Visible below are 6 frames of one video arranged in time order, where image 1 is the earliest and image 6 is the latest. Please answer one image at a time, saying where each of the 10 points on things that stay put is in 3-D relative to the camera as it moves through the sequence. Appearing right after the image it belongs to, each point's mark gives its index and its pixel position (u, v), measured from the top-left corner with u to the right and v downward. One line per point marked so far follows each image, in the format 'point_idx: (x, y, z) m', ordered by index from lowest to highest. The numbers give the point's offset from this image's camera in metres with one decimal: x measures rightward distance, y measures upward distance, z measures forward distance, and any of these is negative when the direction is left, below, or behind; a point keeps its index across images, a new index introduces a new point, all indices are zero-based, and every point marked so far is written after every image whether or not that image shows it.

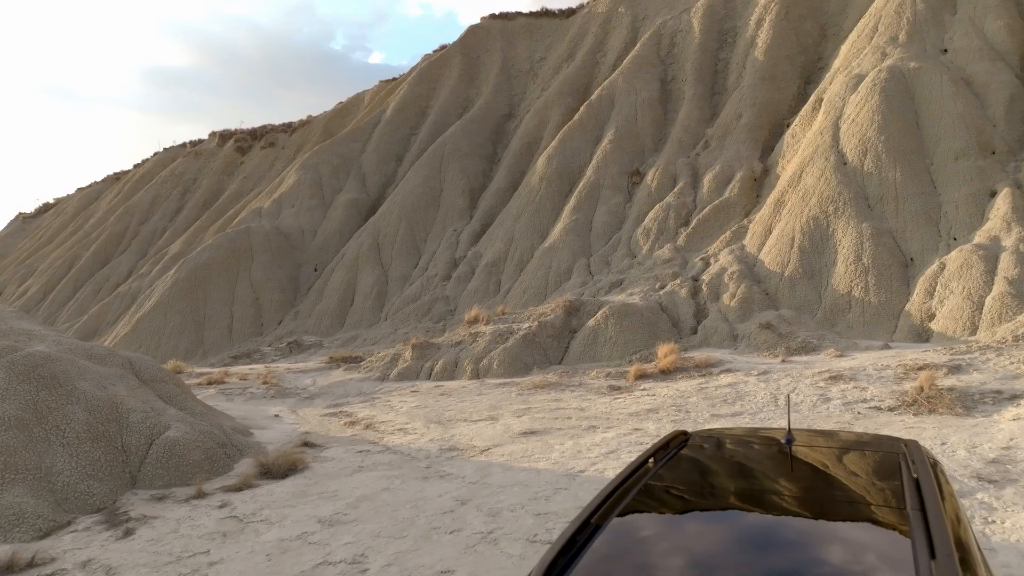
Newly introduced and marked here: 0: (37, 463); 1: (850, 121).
0: (-3.8, -1.4, +7.6) m
1: (+6.7, +3.3, +18.6) m
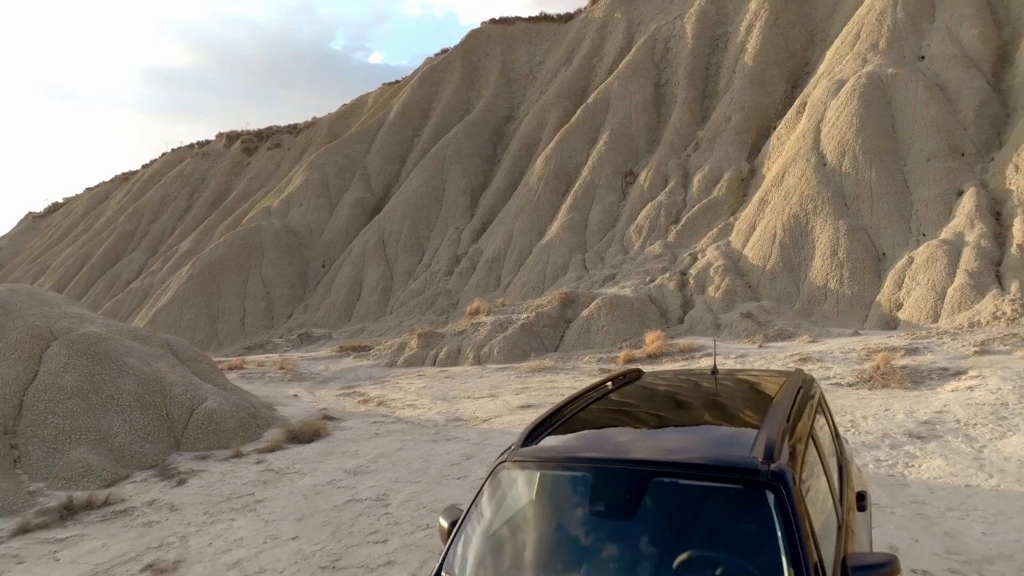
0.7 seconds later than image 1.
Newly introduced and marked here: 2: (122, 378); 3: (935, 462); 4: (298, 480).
0: (-3.8, -1.3, +8.7) m
1: (+6.6, +3.4, +19.8) m
2: (-3.9, -0.9, +9.5) m
3: (+3.1, -1.3, +7.0) m
4: (-1.7, -1.5, +7.7) m
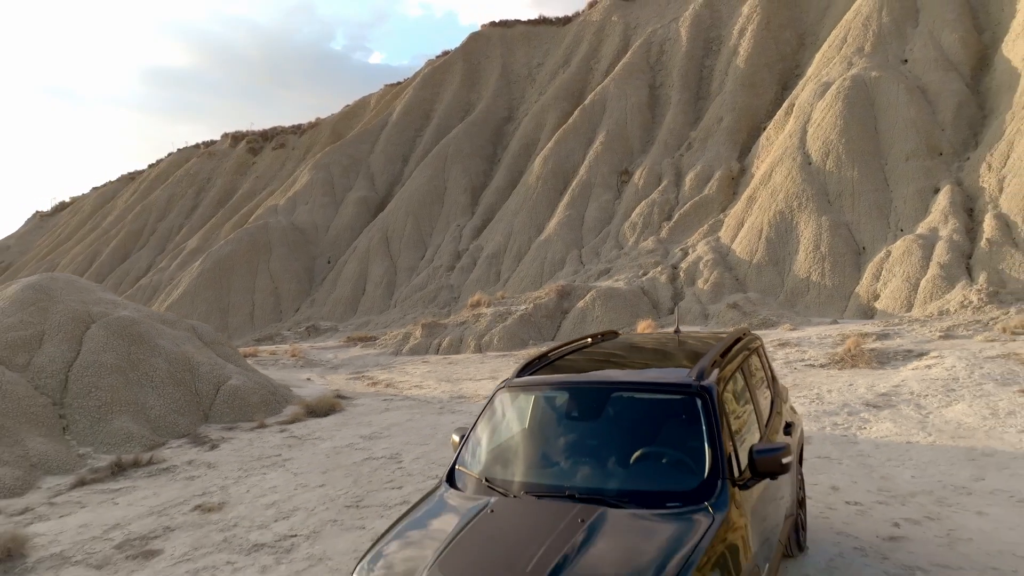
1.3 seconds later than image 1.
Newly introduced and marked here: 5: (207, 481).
0: (-3.8, -1.1, +9.6) m
1: (+6.6, +3.6, +20.7) m
2: (-3.9, -0.8, +10.4) m
3: (+3.1, -1.1, +7.9) m
4: (-1.7, -1.4, +8.6) m
5: (-2.4, -1.5, +7.4) m
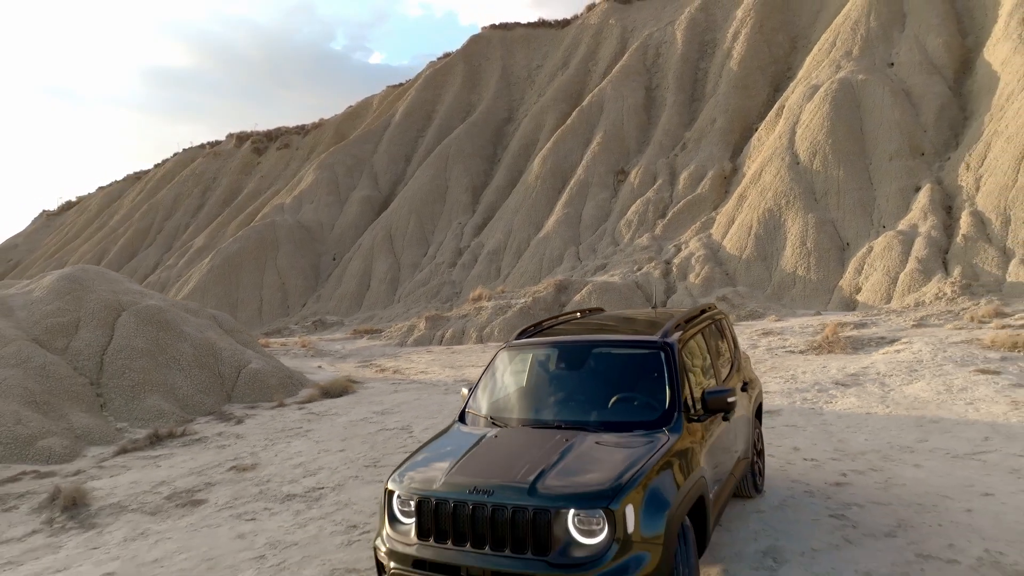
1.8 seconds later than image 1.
0: (-3.8, -1.0, +10.4) m
1: (+6.6, +3.7, +21.5) m
2: (-3.9, -0.6, +11.2) m
3: (+3.1, -1.0, +8.7) m
4: (-1.7, -1.3, +9.4) m
5: (-2.4, -1.4, +8.2) m
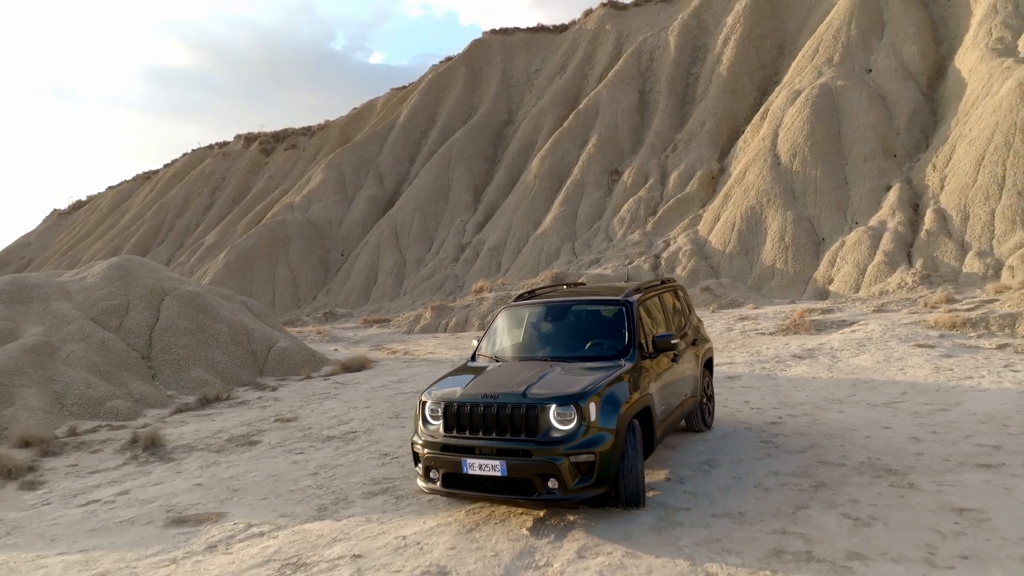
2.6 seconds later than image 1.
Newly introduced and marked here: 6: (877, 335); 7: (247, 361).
0: (-3.8, -0.9, +11.9) m
1: (+6.6, +3.8, +22.9) m
2: (-3.9, -0.5, +12.6) m
3: (+3.1, -0.9, +10.2) m
4: (-1.8, -1.1, +10.8) m
5: (-2.4, -1.2, +9.7) m
6: (+4.6, -0.6, +11.9) m
7: (-3.4, -0.9, +12.3) m
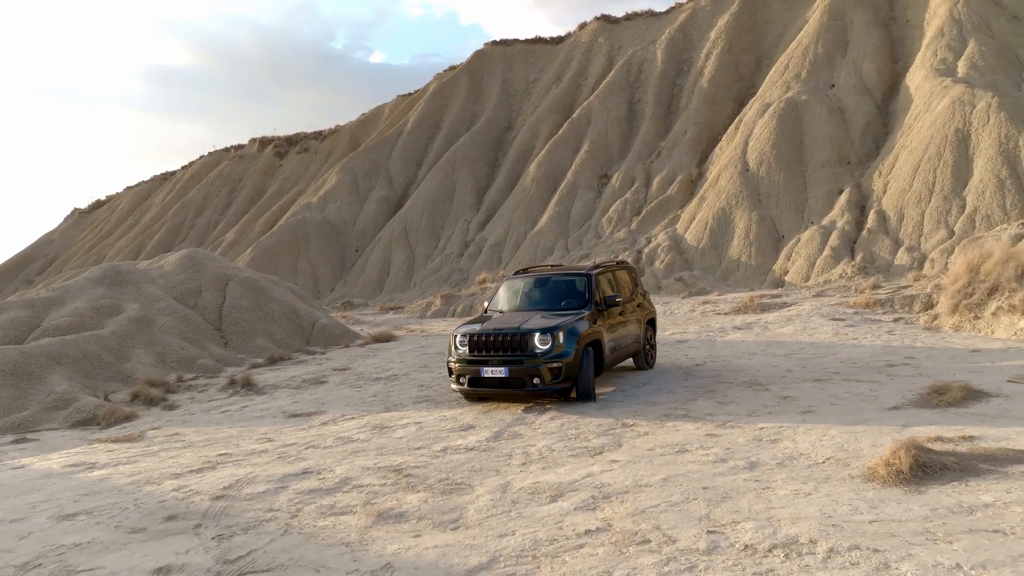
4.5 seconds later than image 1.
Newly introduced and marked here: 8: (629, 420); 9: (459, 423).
0: (-3.9, -0.6, +14.7) m
1: (+6.6, +4.1, +25.8) m
2: (-3.9, -0.2, +15.5) m
3: (+3.1, -0.7, +13.0) m
4: (-1.8, -0.9, +13.7) m
5: (-2.4, -1.0, +12.5) m
6: (+4.6, -0.4, +14.8) m
7: (-3.5, -0.7, +15.2) m
8: (+0.8, -0.9, +6.8) m
9: (-0.4, -1.0, +7.1) m
